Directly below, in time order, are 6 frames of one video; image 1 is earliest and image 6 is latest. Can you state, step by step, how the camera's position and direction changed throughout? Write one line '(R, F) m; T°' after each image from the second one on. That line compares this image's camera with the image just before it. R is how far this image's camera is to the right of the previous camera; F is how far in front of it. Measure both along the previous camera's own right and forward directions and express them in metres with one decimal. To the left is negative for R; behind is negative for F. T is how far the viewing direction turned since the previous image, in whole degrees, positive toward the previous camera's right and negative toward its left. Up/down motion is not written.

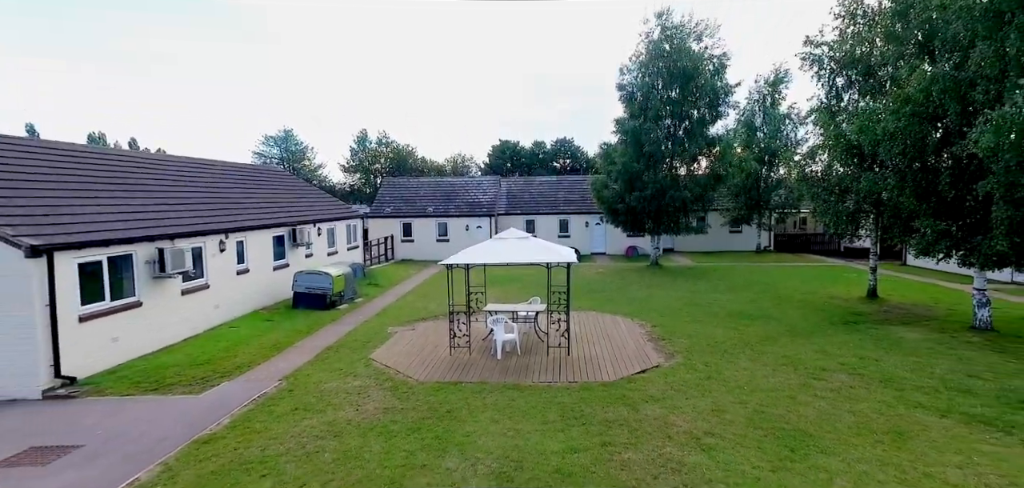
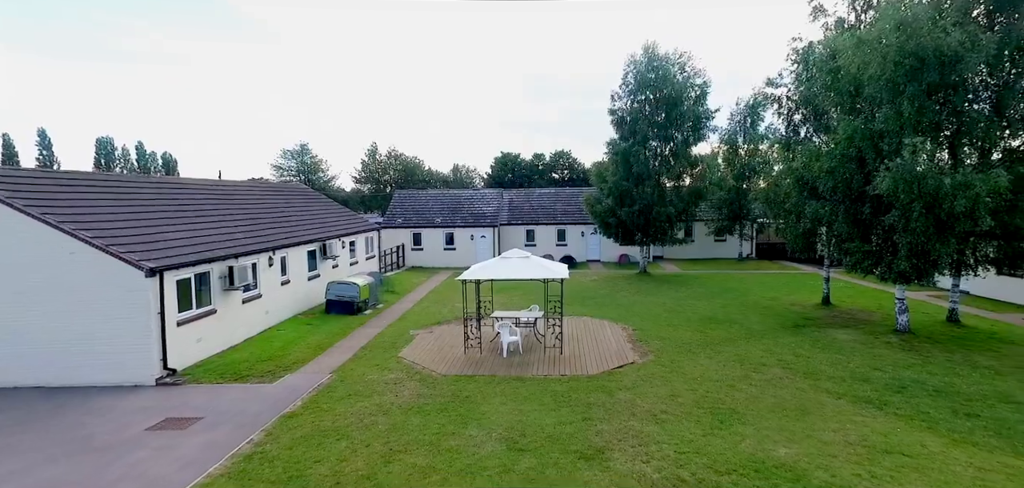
(-0.1, -2.4) m; 0°
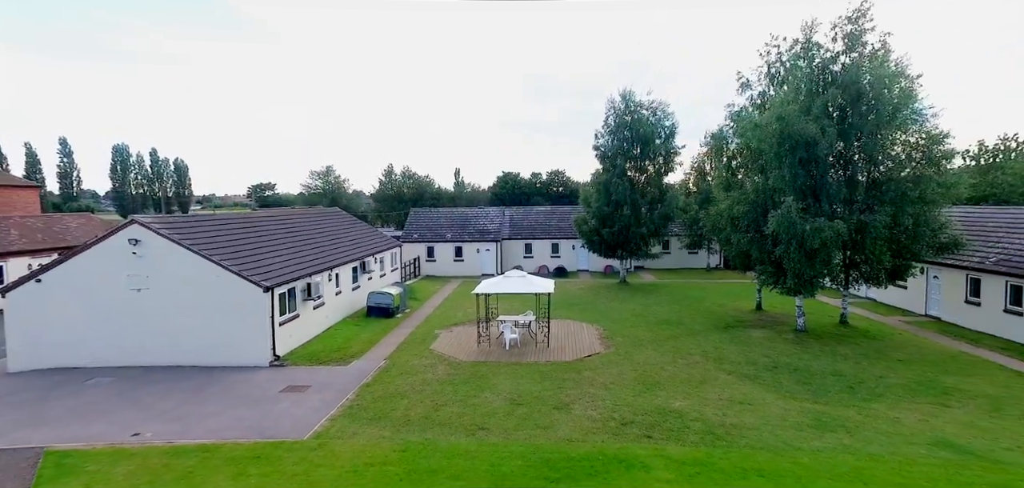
(0.0, -4.8) m; 0°
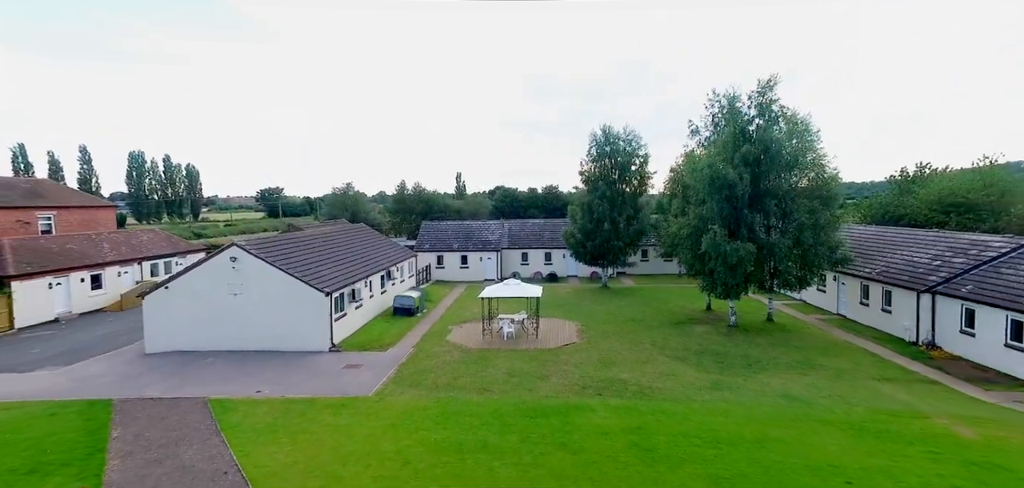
(+0.1, -5.3) m; 0°
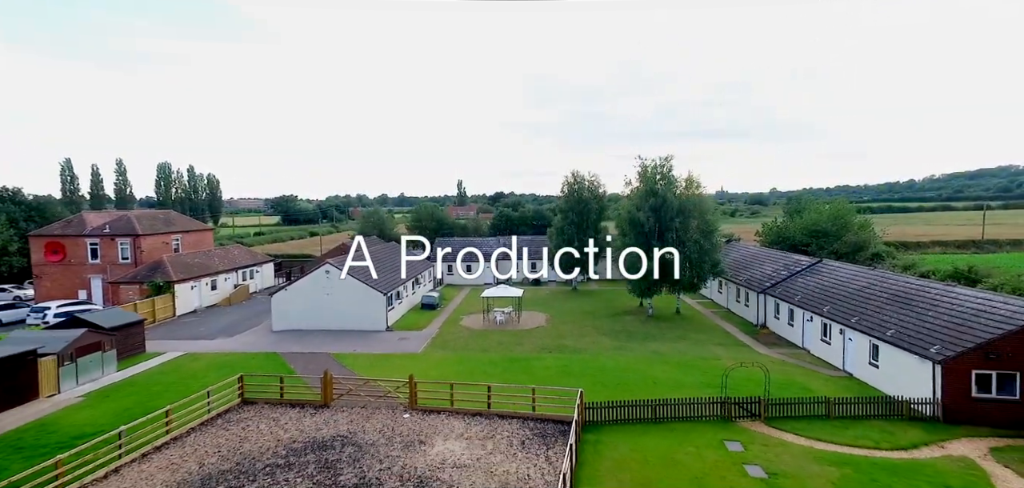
(+0.6, -11.5) m; 0°
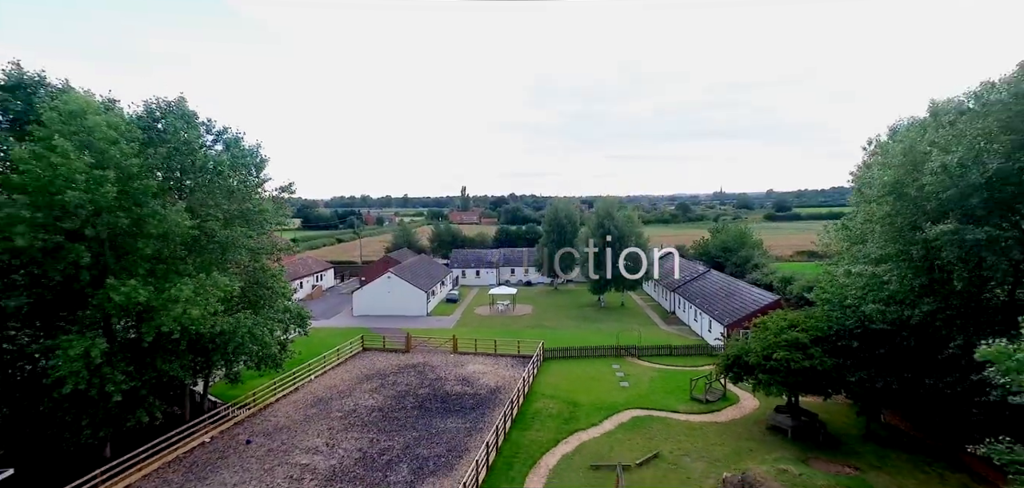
(+0.3, -15.9) m; 0°
